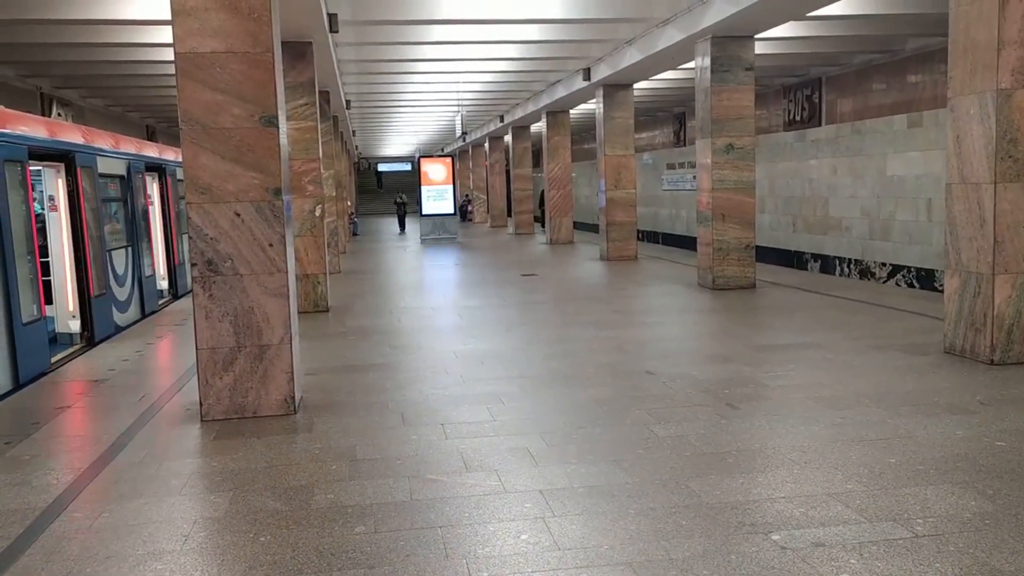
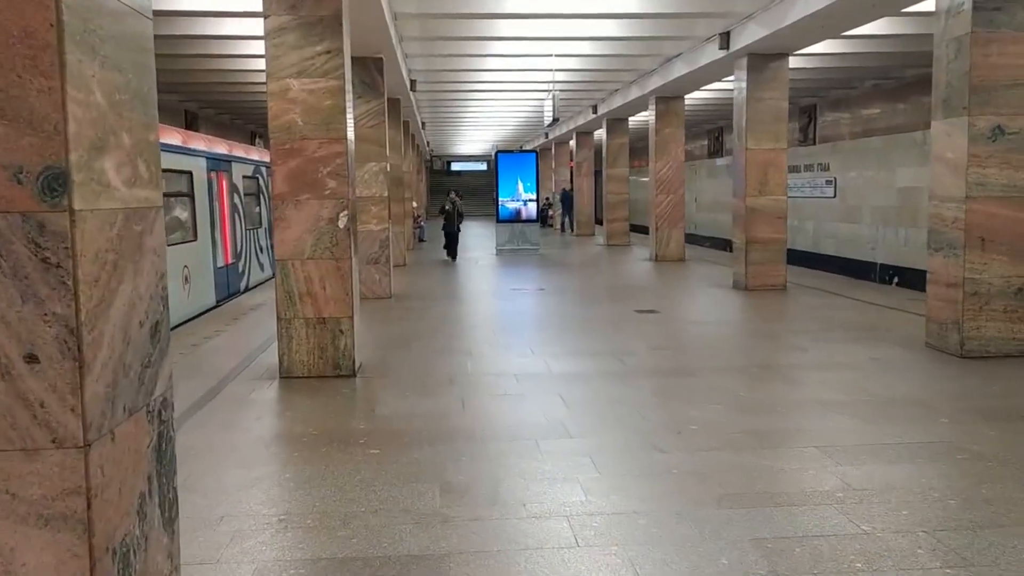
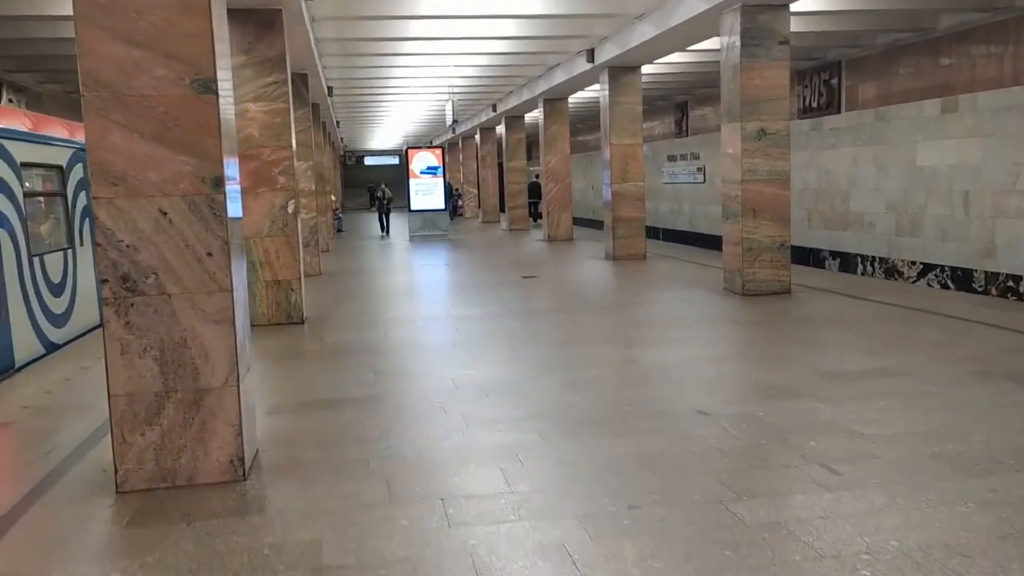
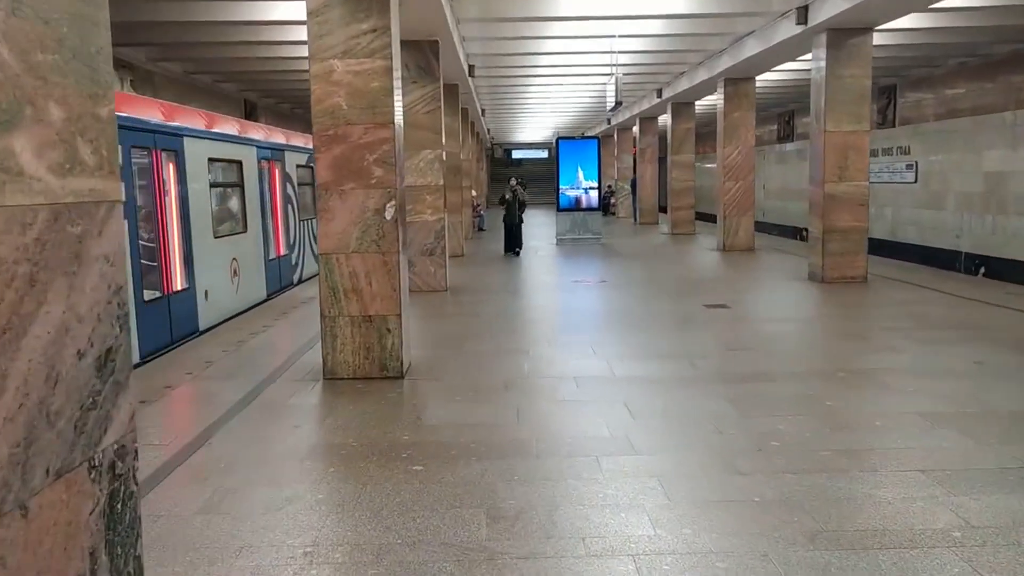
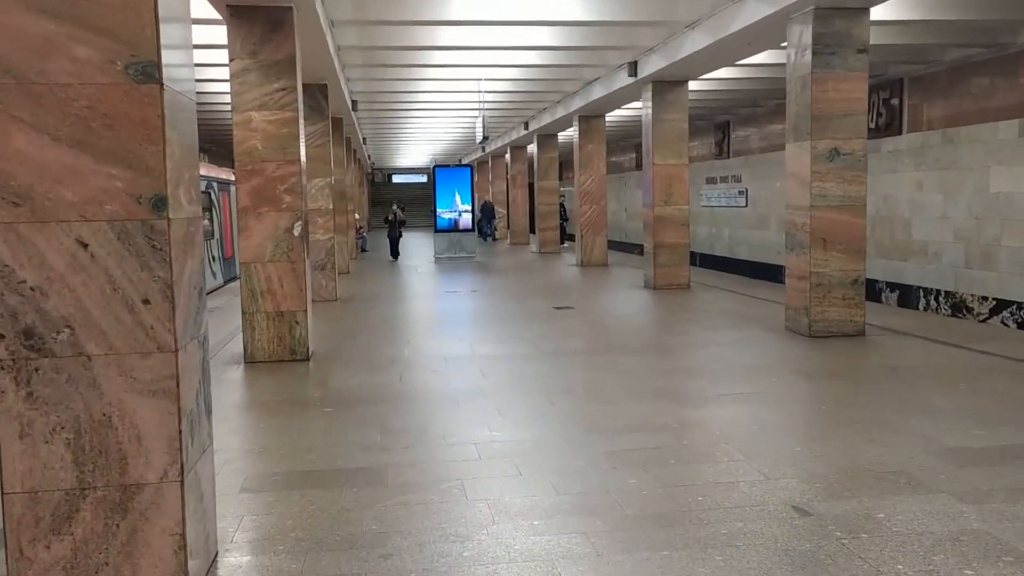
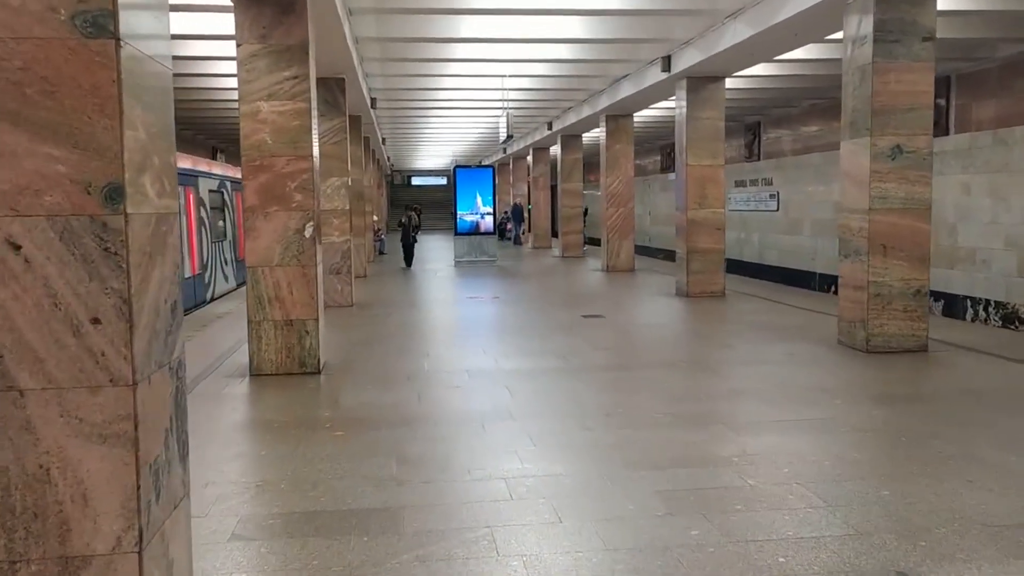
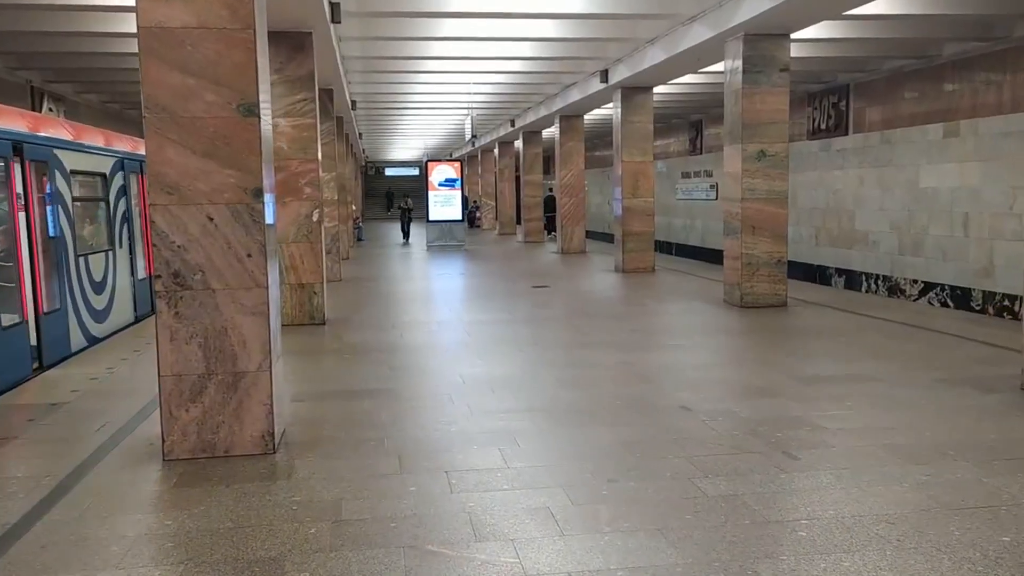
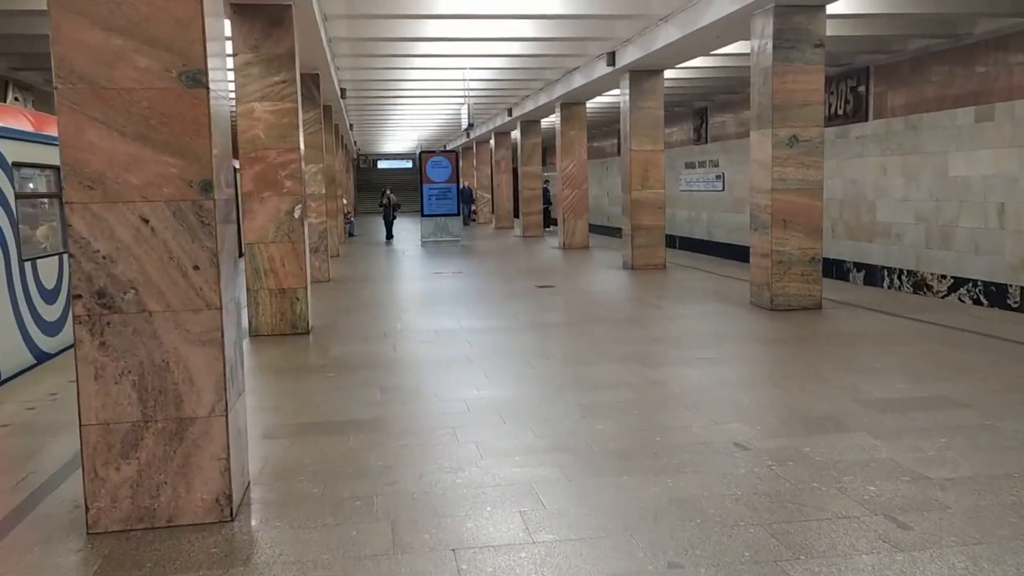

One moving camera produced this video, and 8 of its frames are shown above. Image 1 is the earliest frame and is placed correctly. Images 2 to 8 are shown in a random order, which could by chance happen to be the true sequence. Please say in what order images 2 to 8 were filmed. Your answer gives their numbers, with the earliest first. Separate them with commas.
7, 3, 8, 5, 6, 2, 4
